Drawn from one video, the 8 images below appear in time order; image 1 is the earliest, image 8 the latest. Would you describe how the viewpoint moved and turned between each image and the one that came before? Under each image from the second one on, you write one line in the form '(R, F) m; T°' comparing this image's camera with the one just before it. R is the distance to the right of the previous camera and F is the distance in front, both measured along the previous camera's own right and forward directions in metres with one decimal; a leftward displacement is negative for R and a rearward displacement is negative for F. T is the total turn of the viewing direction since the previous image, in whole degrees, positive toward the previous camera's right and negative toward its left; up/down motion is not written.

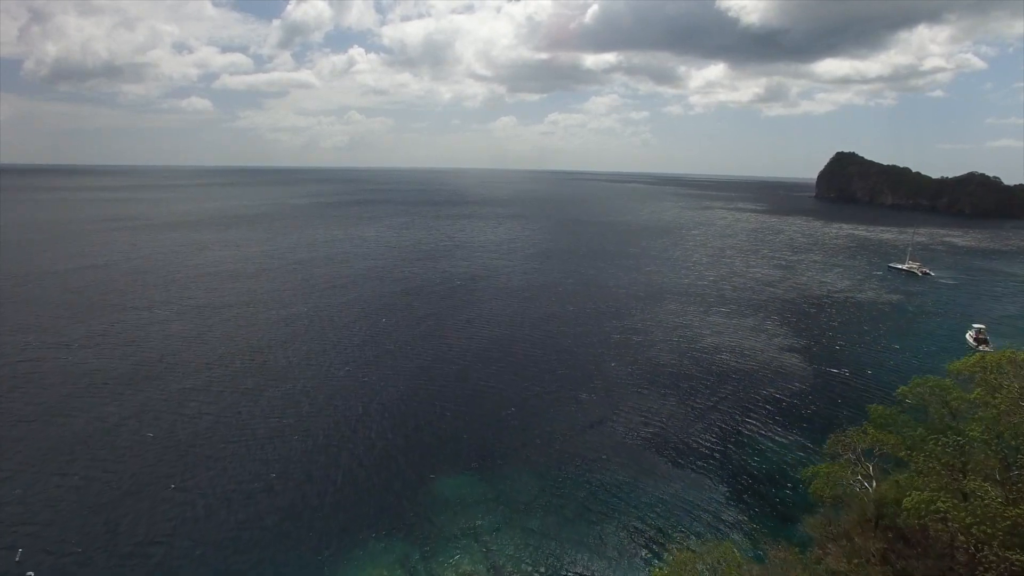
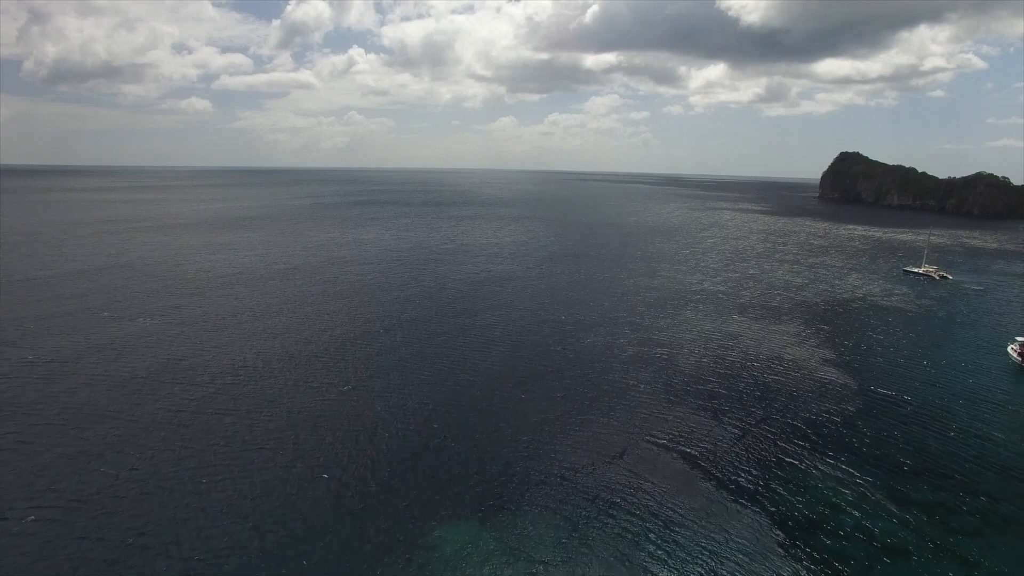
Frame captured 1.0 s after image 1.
(-0.7, +3.1) m; 0°
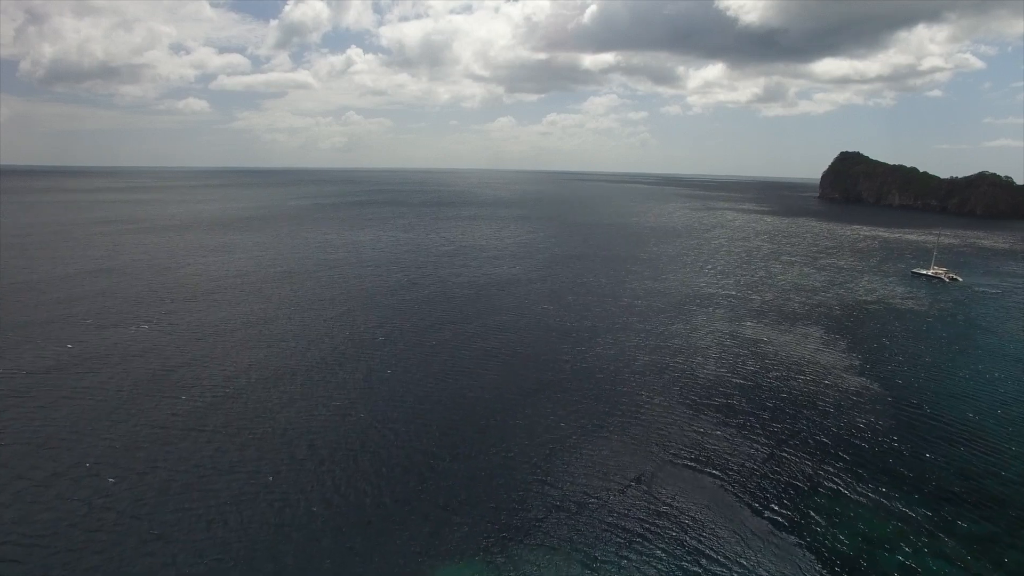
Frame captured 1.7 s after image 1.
(-0.8, +1.5) m; 0°
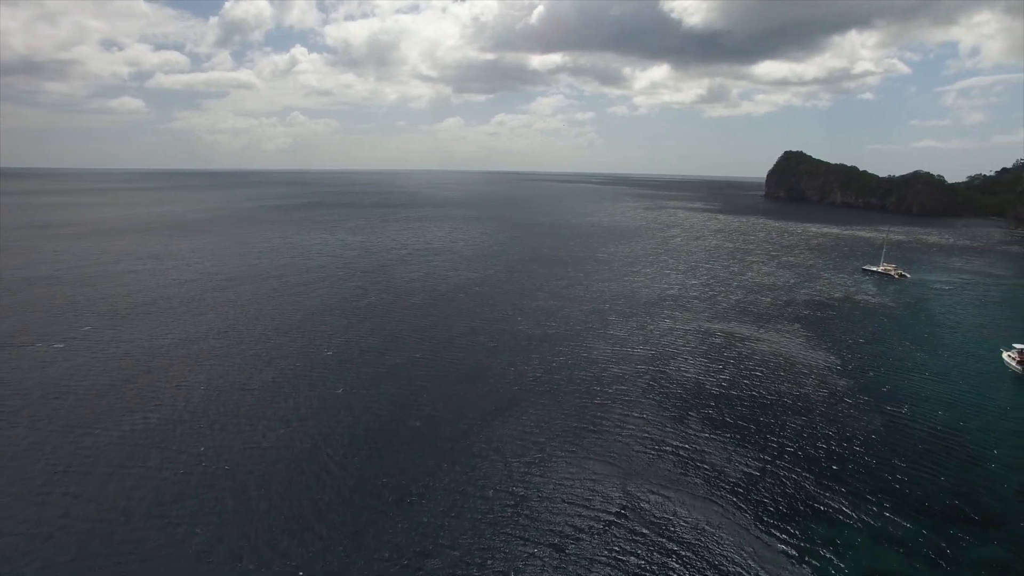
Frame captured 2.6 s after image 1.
(-0.6, +2.8) m; +4°
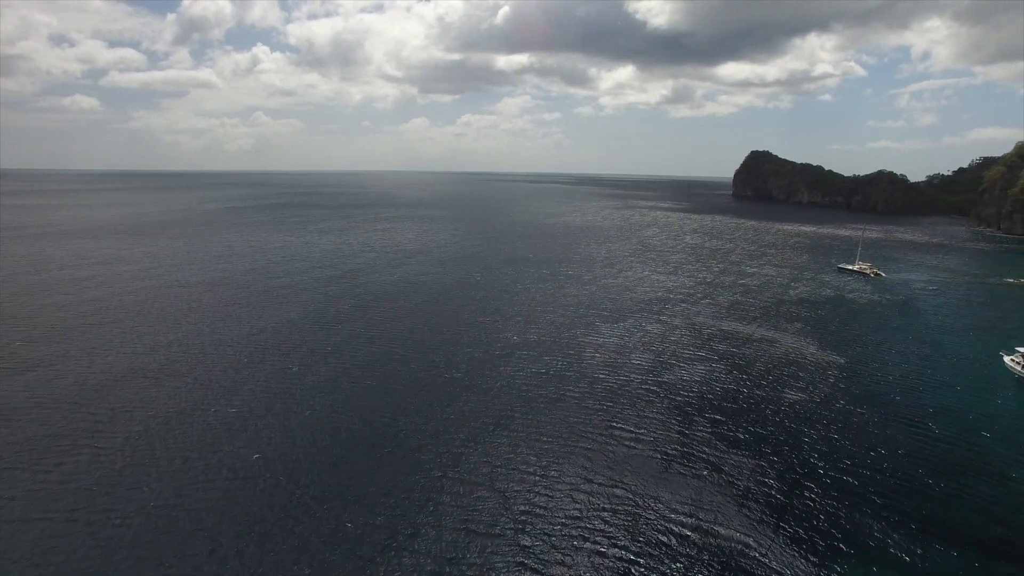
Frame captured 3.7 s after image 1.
(-1.0, +3.3) m; +3°
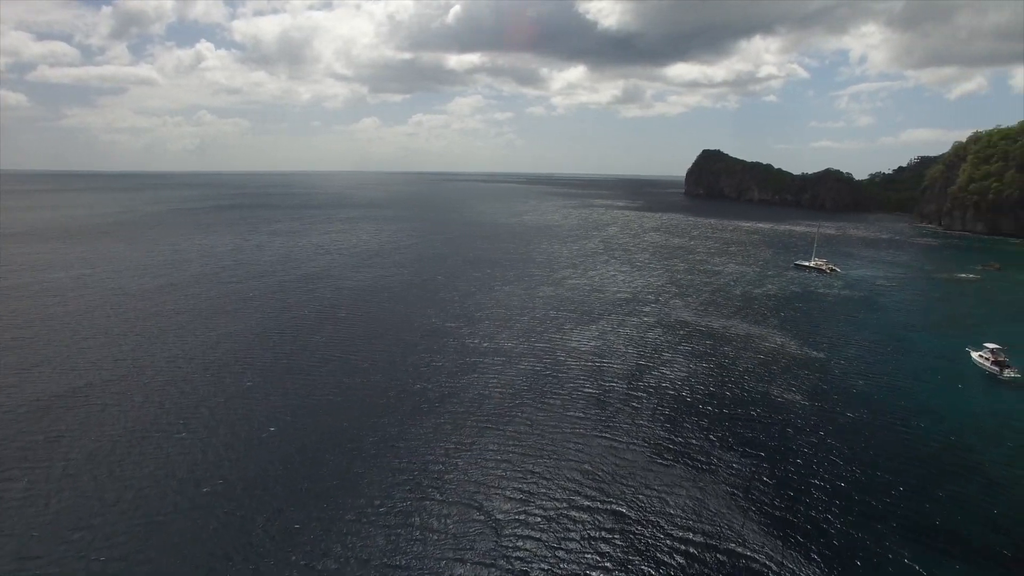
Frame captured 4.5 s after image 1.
(-1.0, +2.0) m; +4°
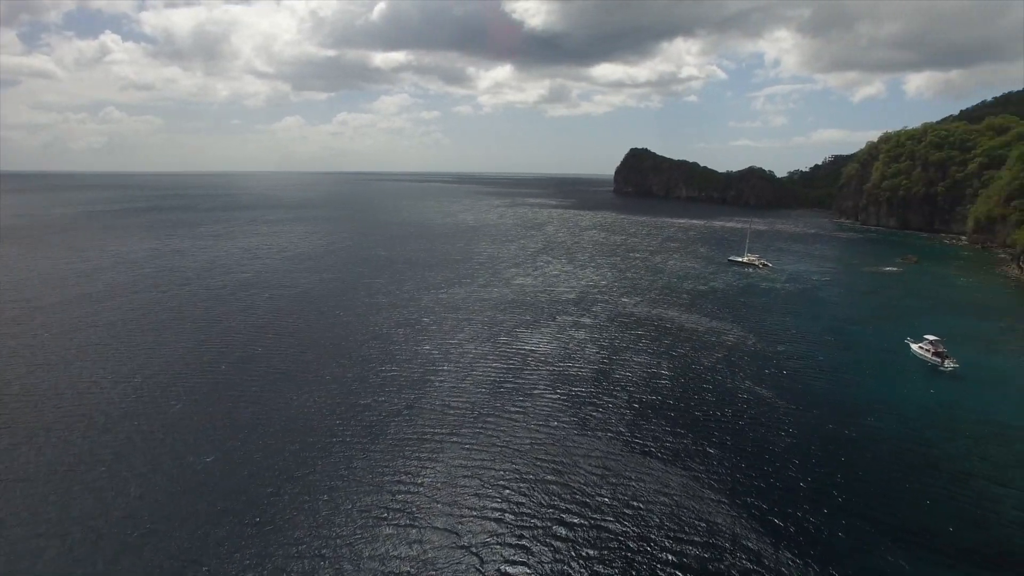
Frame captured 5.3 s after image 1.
(-1.3, +1.9) m; +6°
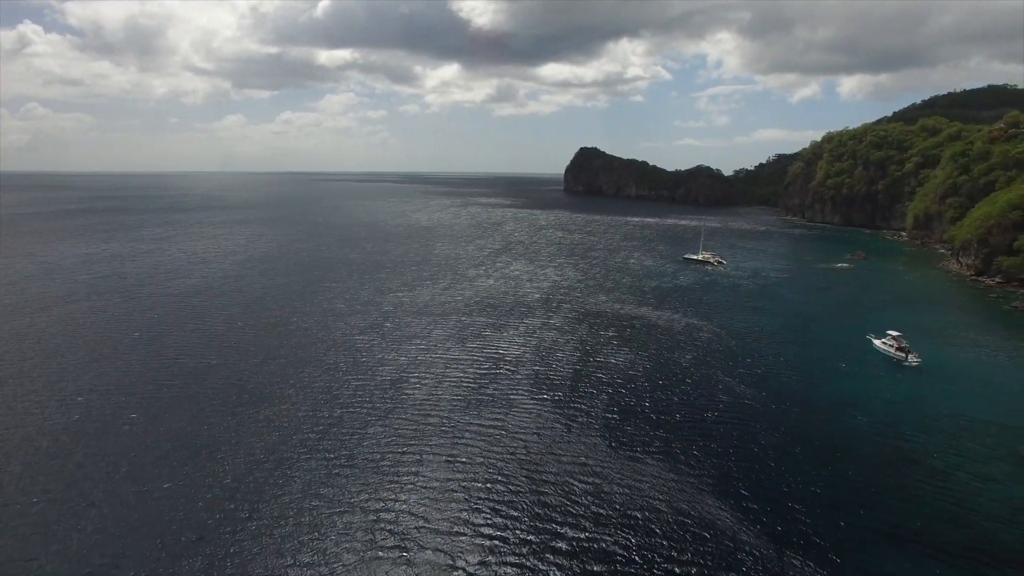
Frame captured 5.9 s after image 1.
(-1.1, +1.6) m; +4°
